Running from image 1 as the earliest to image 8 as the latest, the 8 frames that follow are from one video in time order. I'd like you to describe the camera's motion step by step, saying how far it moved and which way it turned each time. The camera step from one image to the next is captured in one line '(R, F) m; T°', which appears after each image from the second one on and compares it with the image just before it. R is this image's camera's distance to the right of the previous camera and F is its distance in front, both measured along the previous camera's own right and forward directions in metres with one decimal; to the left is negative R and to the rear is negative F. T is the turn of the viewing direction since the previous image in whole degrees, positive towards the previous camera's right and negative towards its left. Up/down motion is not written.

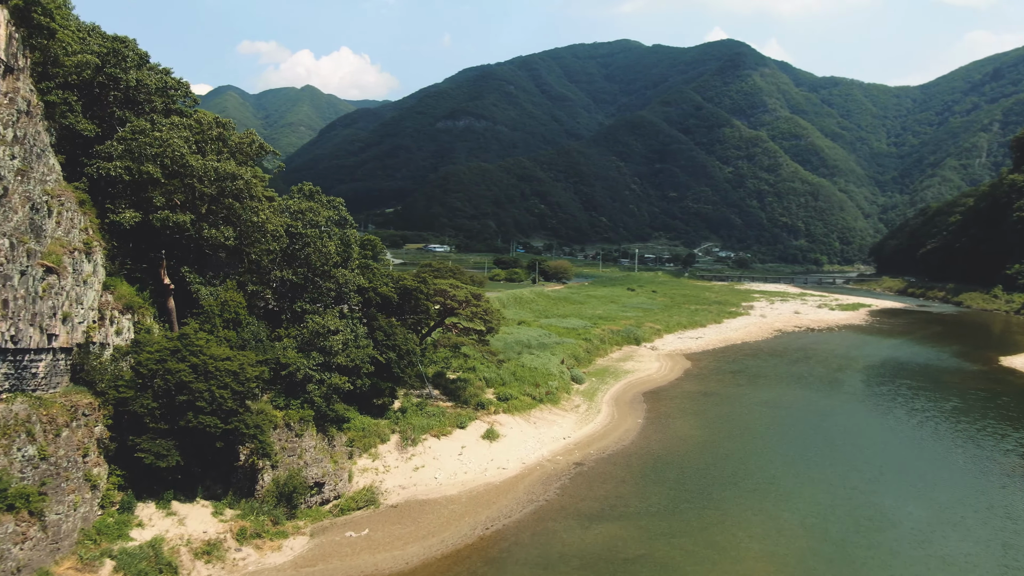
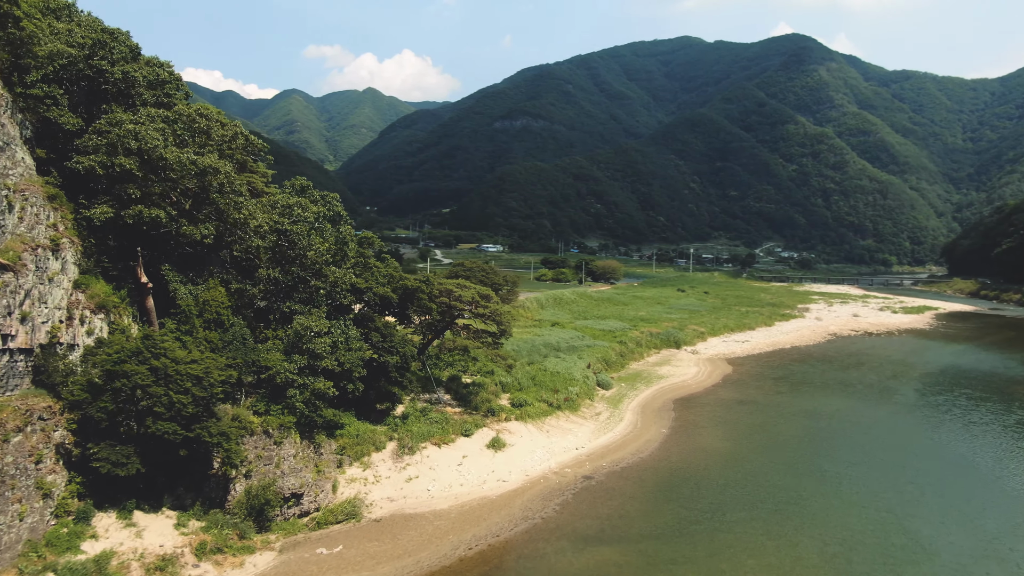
(+1.5, +1.4) m; -4°
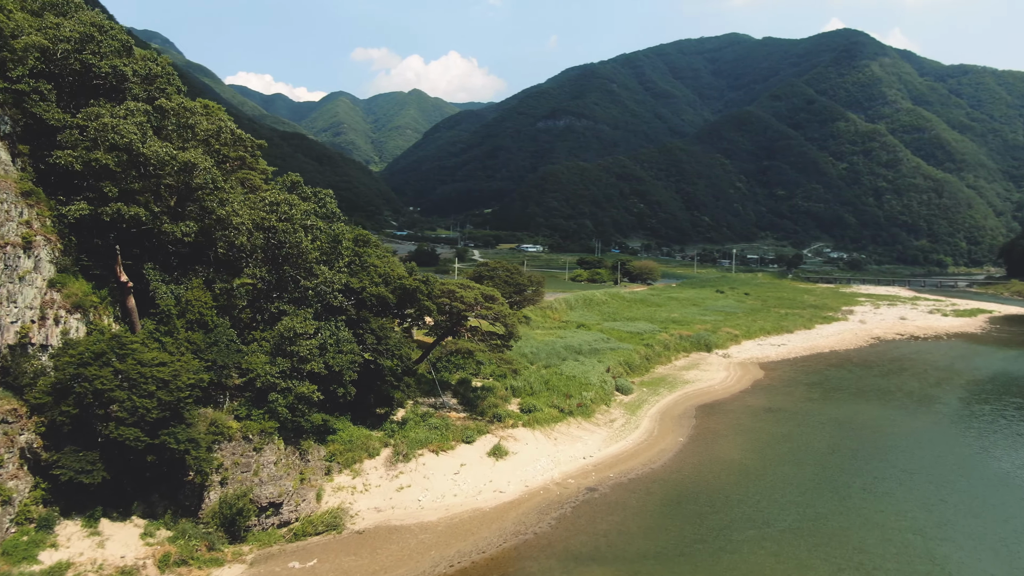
(+1.2, +1.1) m; -3°
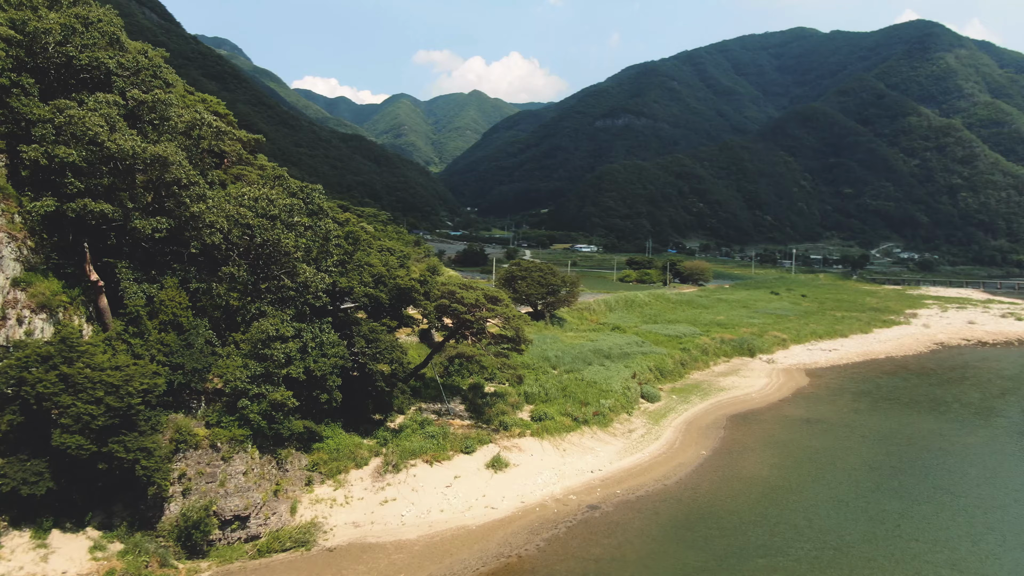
(+1.6, +1.4) m; -4°
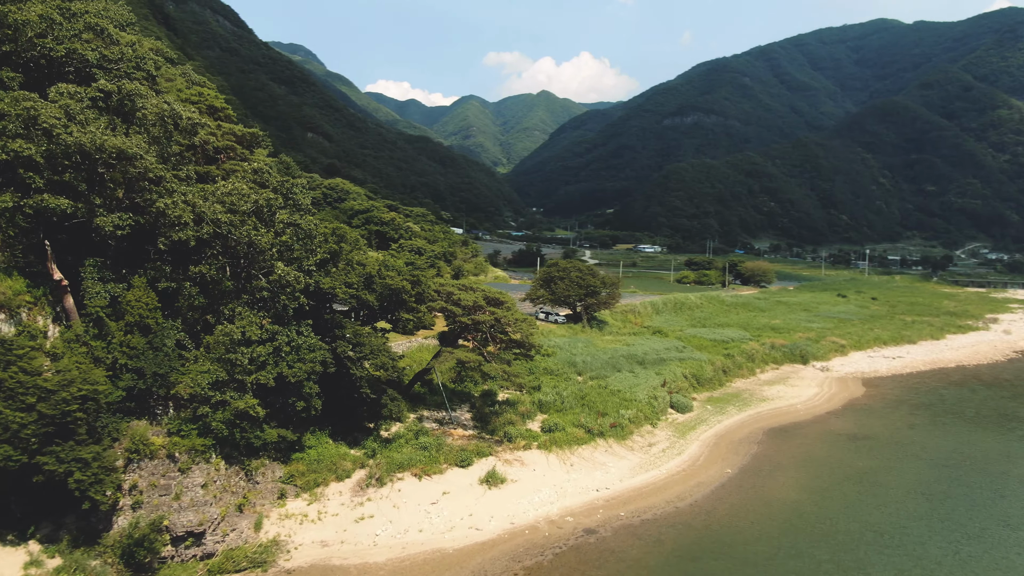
(+1.8, +1.6) m; -5°
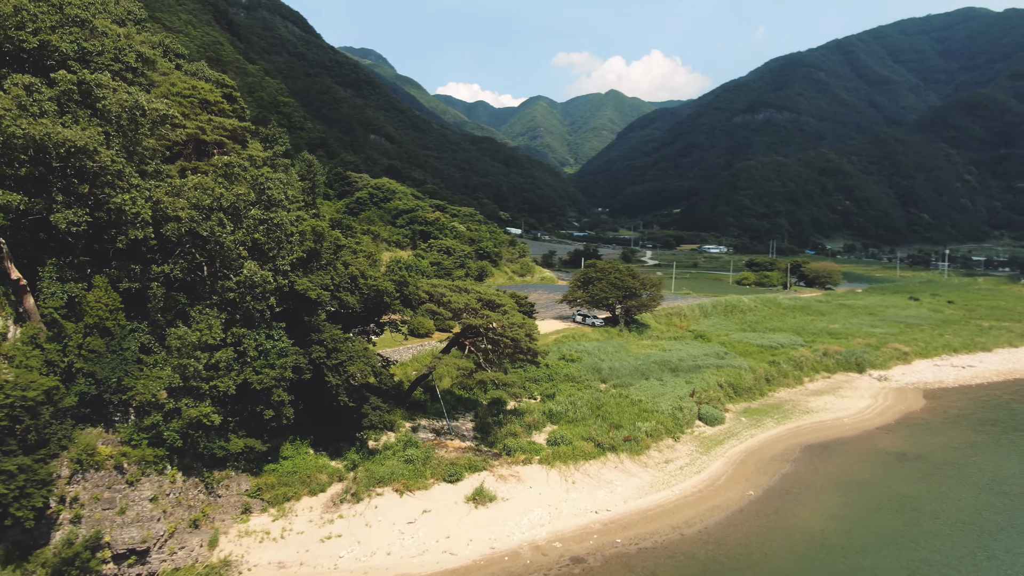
(+1.8, +1.6) m; -5°
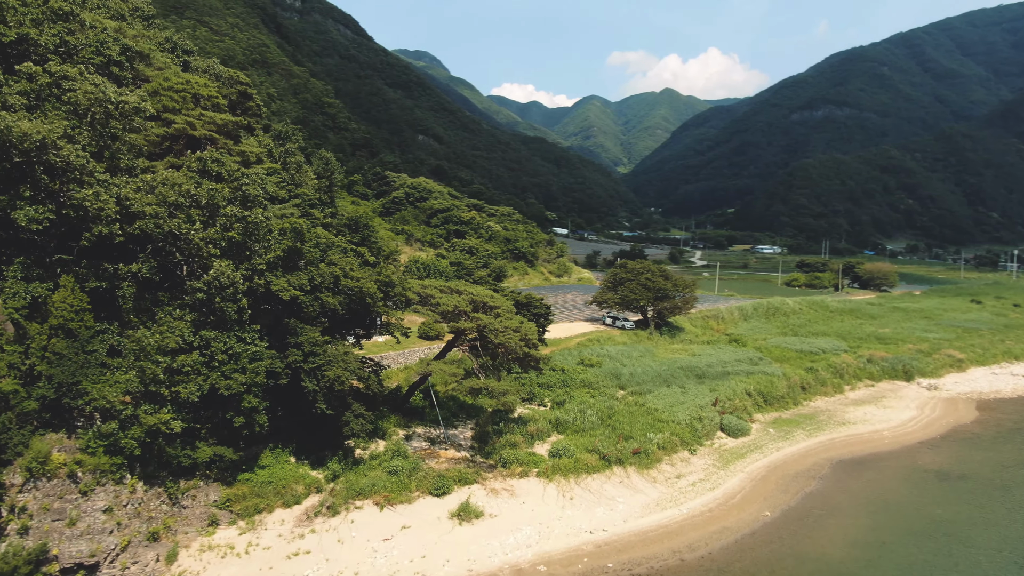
(+1.4, +1.2) m; -4°
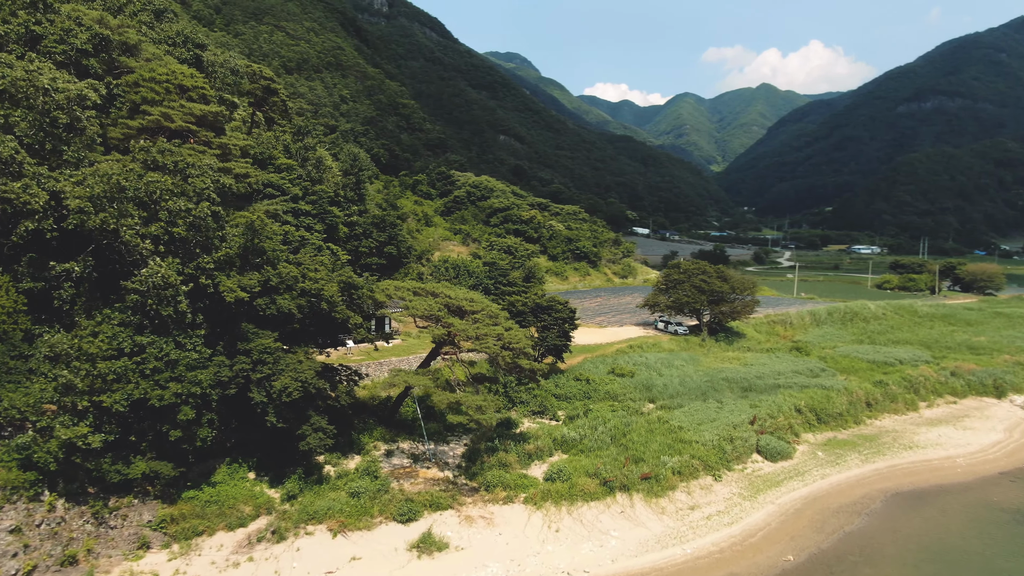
(+2.3, +2.1) m; -7°
